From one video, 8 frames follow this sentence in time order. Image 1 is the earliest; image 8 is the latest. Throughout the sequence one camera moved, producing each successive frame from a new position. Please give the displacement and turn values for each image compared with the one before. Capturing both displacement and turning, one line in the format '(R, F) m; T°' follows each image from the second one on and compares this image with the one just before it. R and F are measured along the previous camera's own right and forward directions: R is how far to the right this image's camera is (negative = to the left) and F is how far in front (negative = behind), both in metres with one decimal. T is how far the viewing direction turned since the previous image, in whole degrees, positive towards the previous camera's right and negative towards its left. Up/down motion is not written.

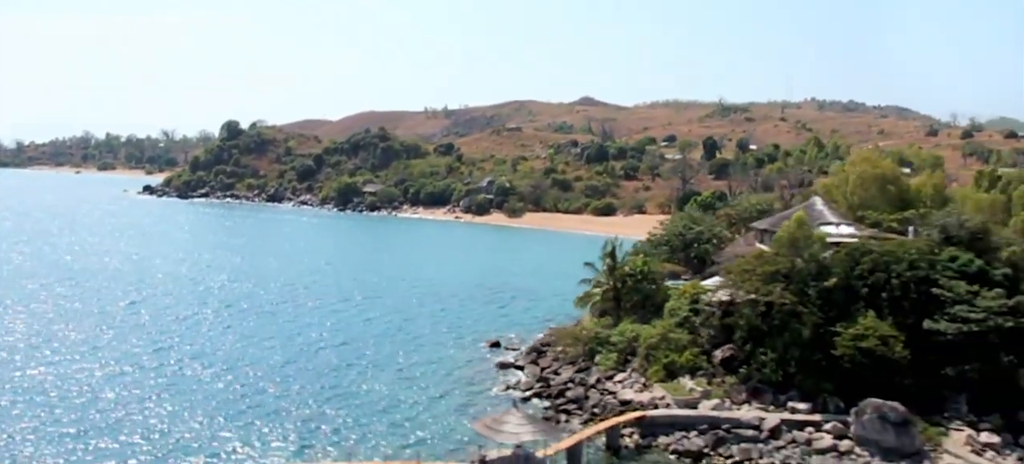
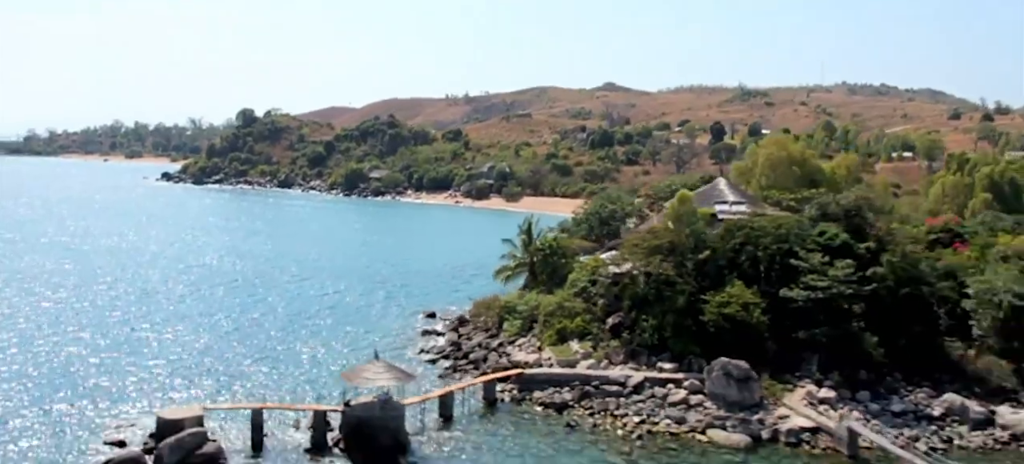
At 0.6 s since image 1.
(+5.7, -3.3) m; -2°
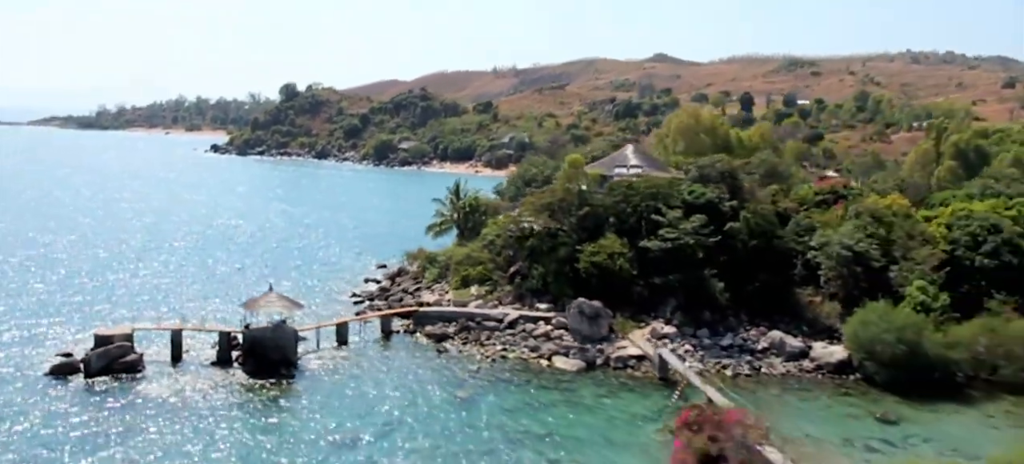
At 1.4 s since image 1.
(+7.8, -5.0) m; -4°
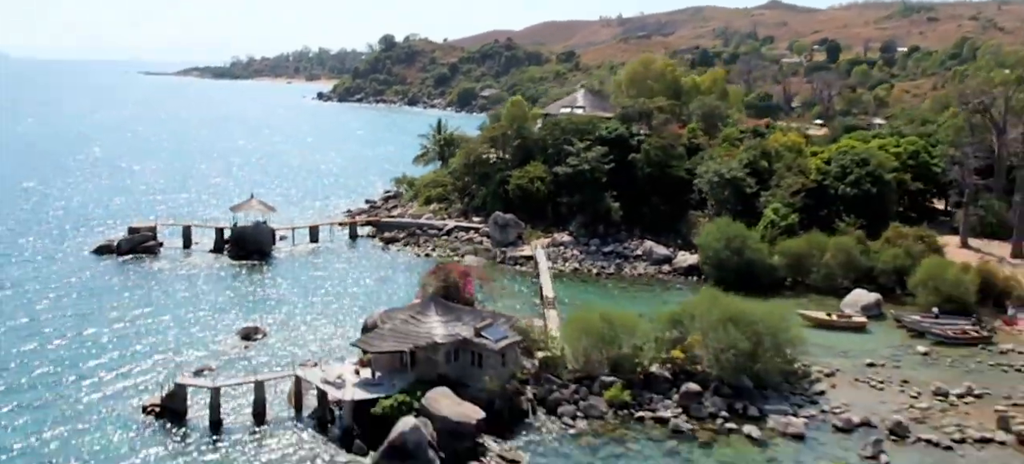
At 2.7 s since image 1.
(+10.5, -7.9) m; -9°
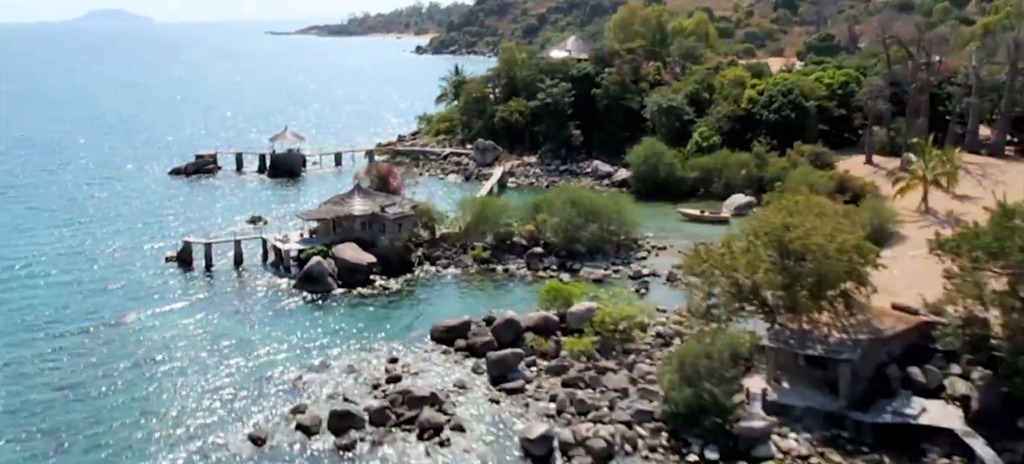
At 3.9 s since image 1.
(+9.6, -9.1) m; -9°
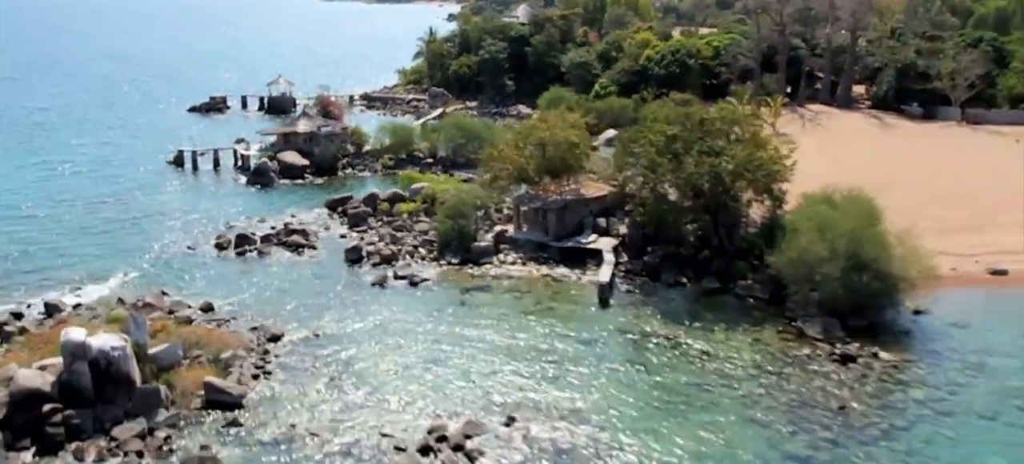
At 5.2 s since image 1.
(+8.8, -11.8) m; -4°
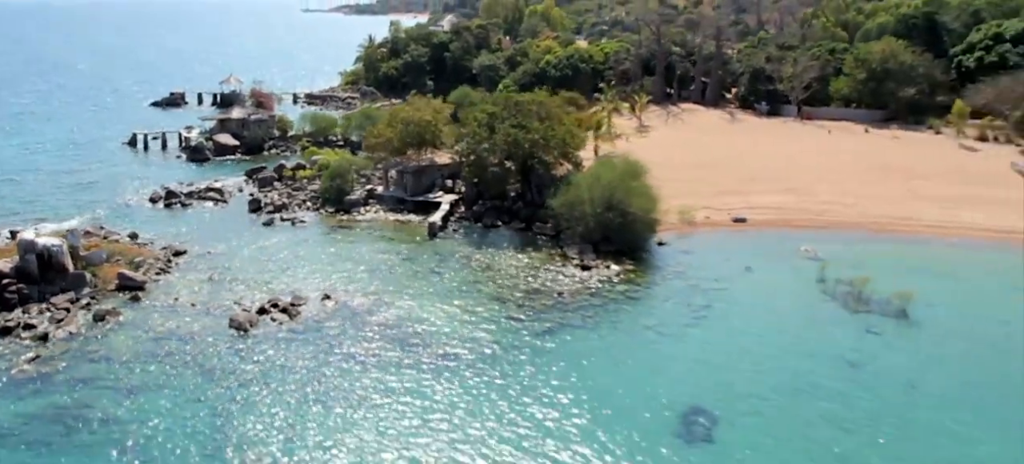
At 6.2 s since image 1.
(+6.1, -9.3) m; +1°
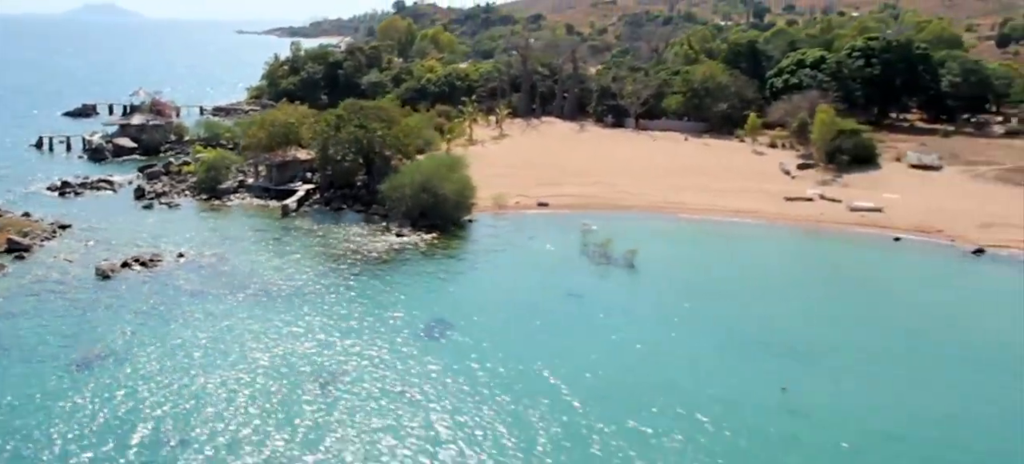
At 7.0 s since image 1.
(+5.7, -8.4) m; +4°
